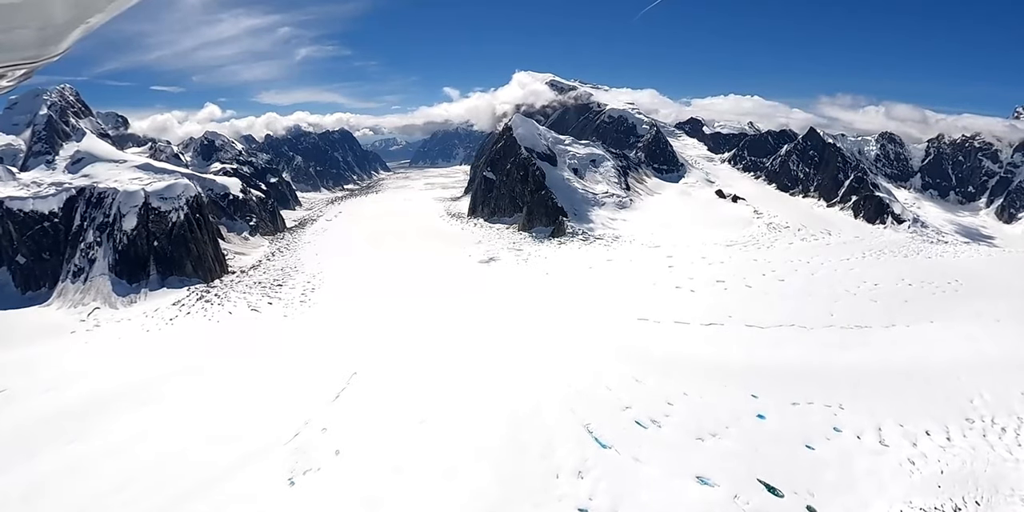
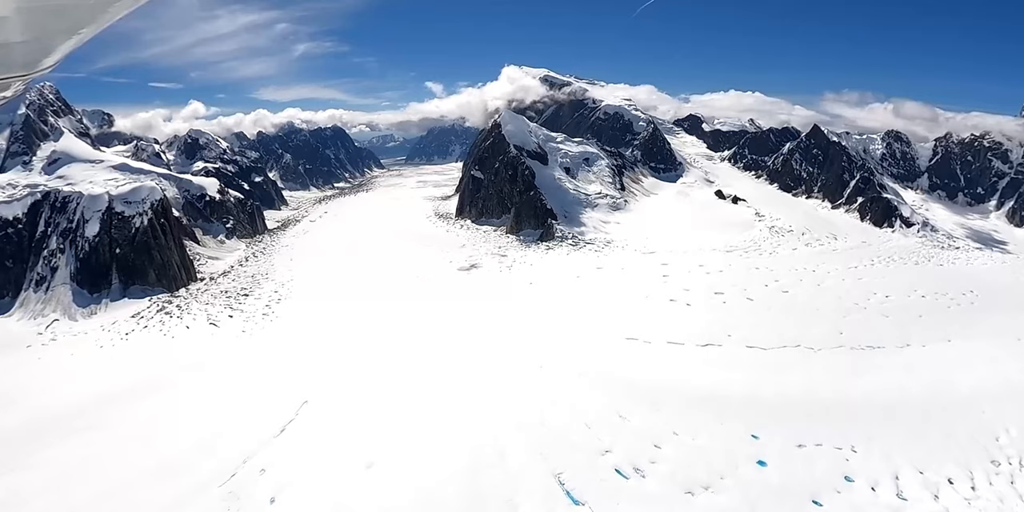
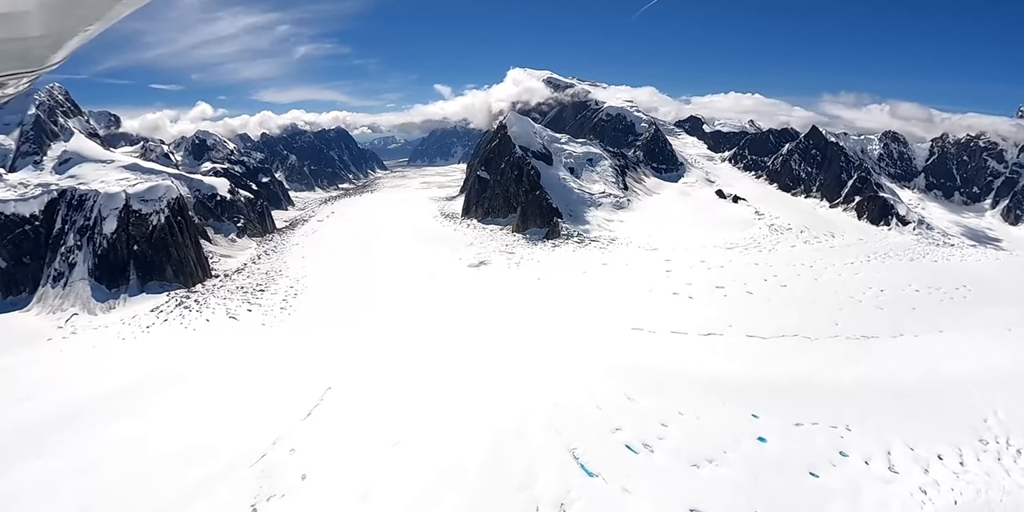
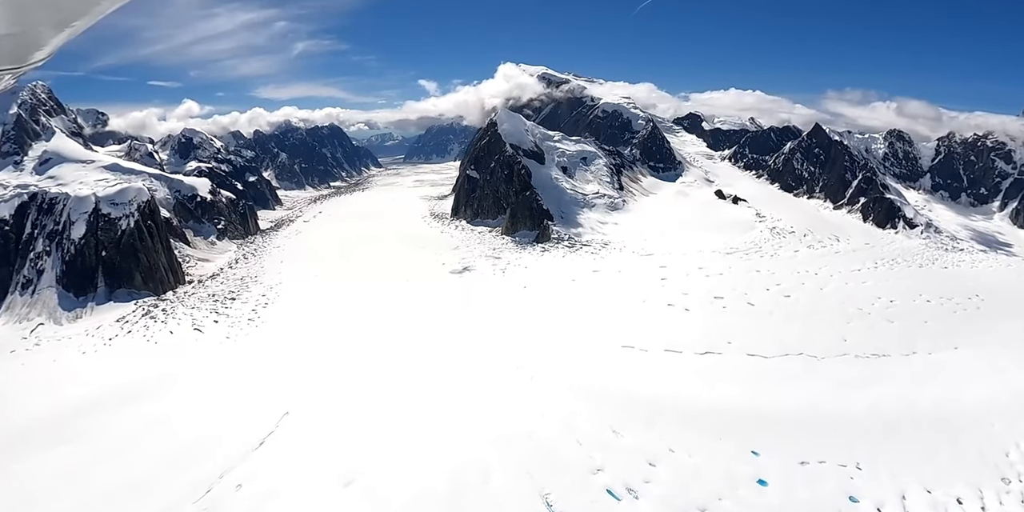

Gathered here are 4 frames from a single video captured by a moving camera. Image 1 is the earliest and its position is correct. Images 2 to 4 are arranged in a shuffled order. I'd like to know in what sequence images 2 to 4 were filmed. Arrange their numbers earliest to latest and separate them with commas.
3, 2, 4
